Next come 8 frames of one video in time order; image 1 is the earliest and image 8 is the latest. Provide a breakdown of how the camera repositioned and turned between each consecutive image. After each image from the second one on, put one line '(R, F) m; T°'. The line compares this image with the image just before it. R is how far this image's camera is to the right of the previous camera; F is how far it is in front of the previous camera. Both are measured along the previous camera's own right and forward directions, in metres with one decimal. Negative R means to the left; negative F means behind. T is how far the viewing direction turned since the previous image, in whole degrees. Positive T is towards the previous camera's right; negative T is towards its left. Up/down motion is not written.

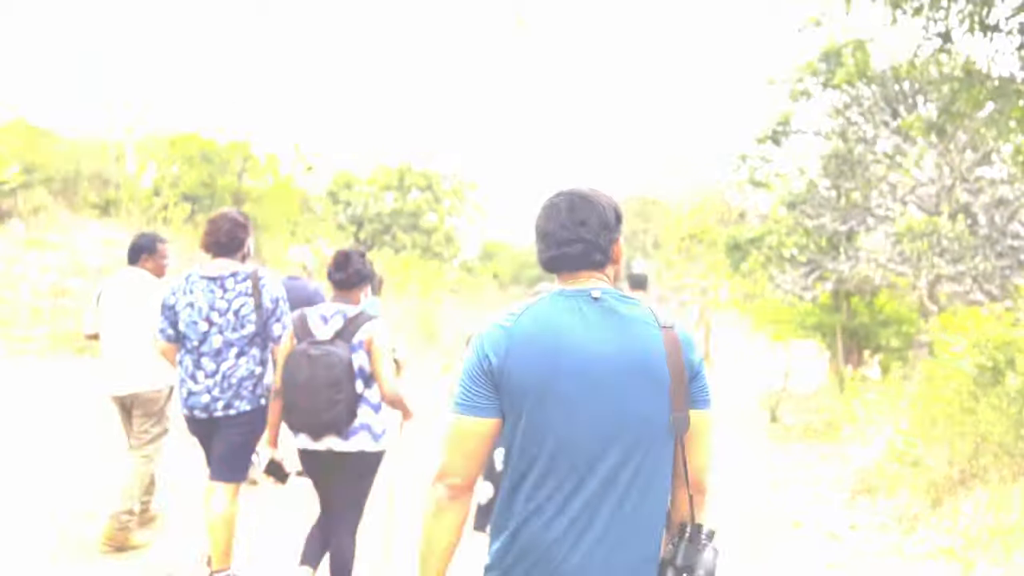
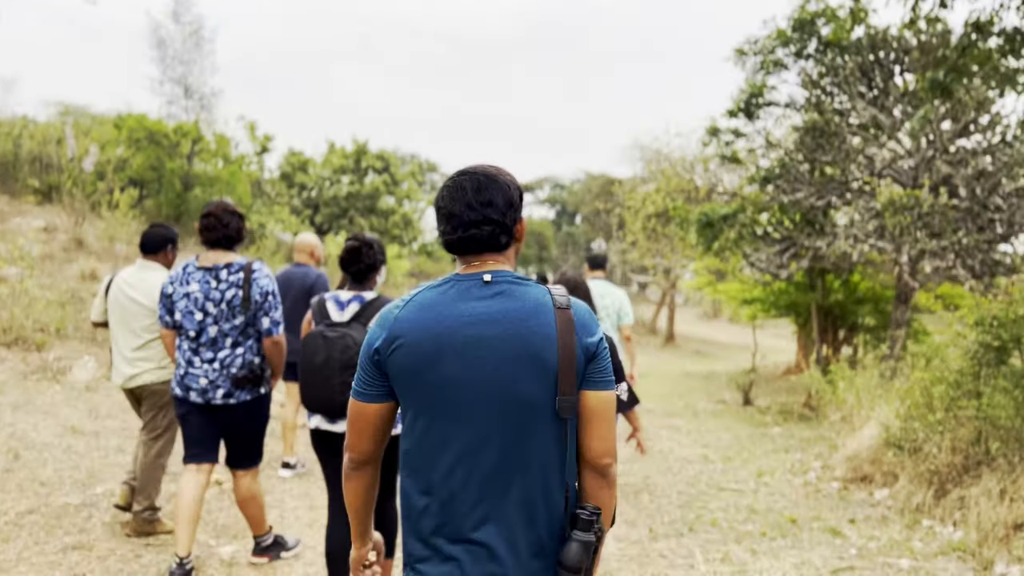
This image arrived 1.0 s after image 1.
(-0.1, +0.6) m; +3°
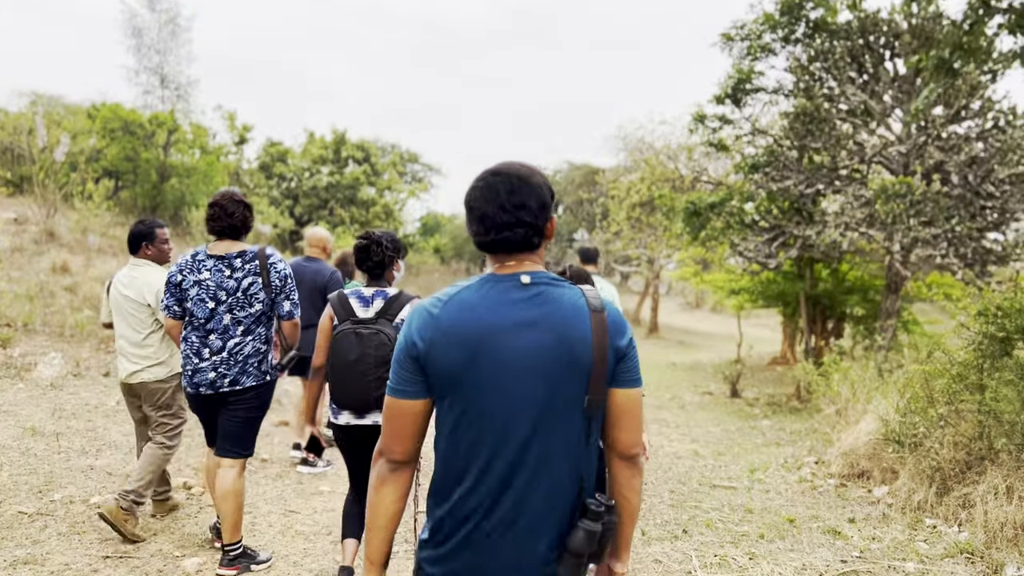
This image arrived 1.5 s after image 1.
(0.0, +0.3) m; +1°
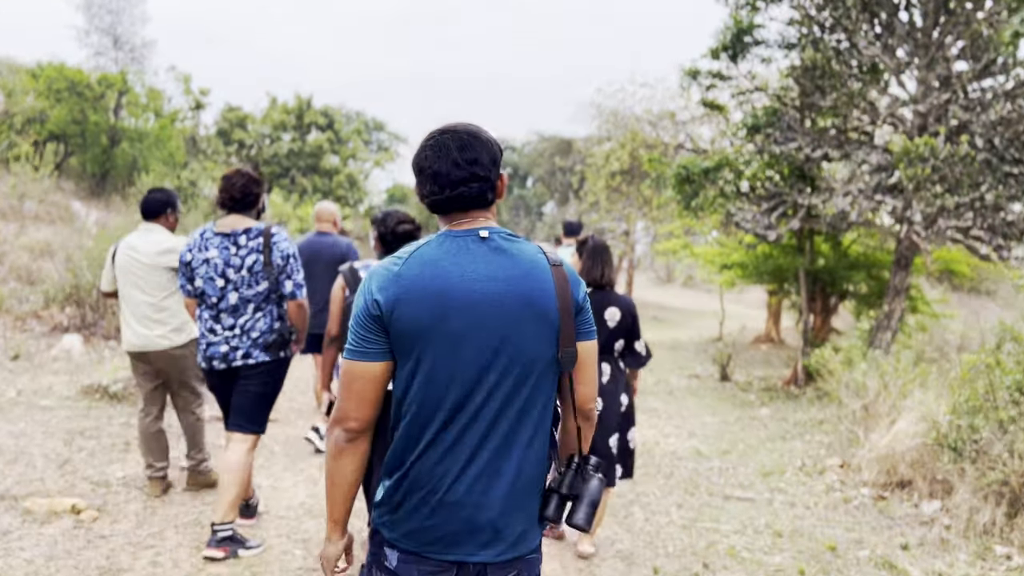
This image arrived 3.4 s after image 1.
(-0.1, +1.1) m; +2°
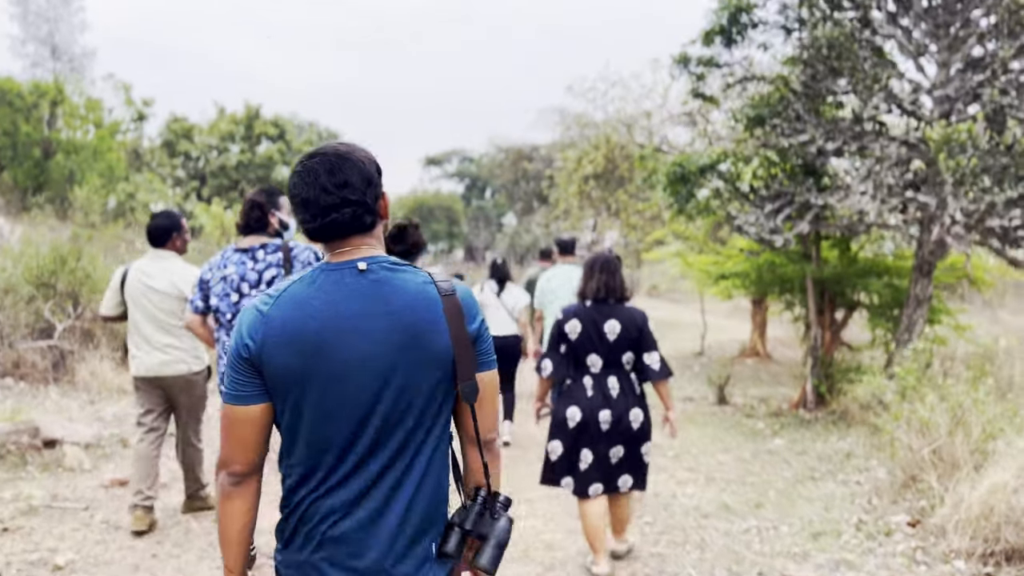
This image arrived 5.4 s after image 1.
(-0.1, +1.3) m; +3°
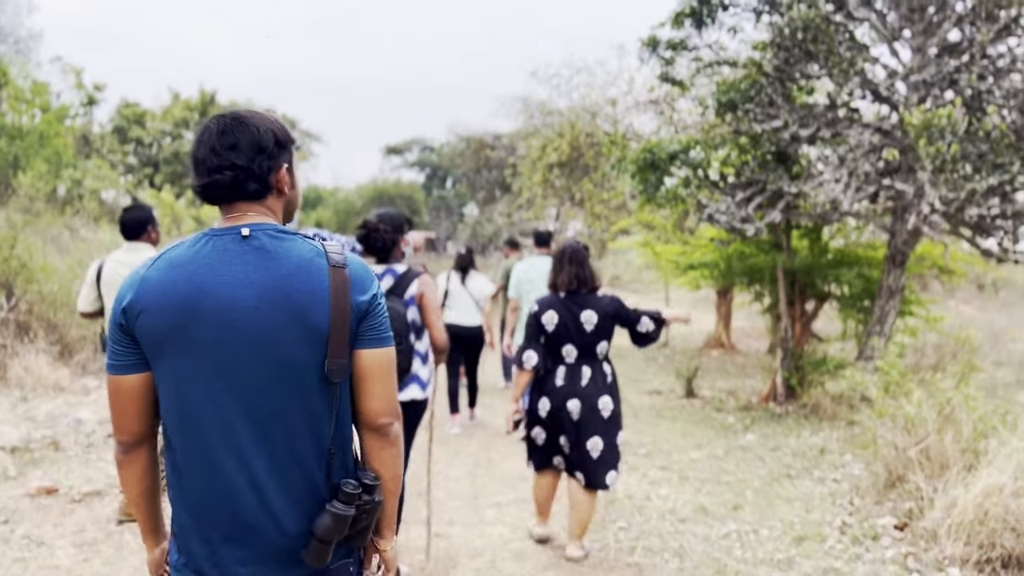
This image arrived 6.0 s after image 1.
(0.0, +0.4) m; +3°
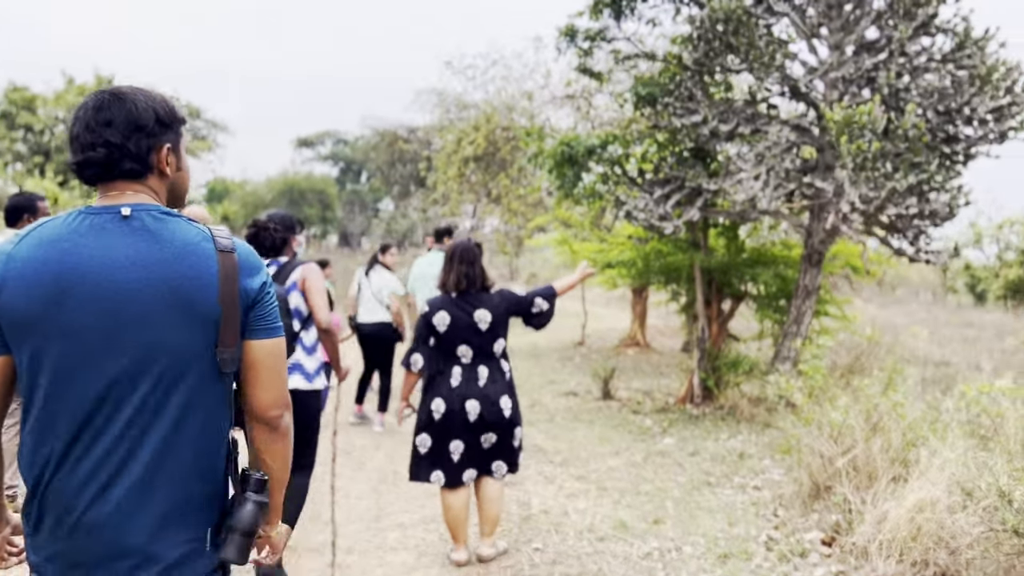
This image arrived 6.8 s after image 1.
(+0.1, +0.4) m; +6°
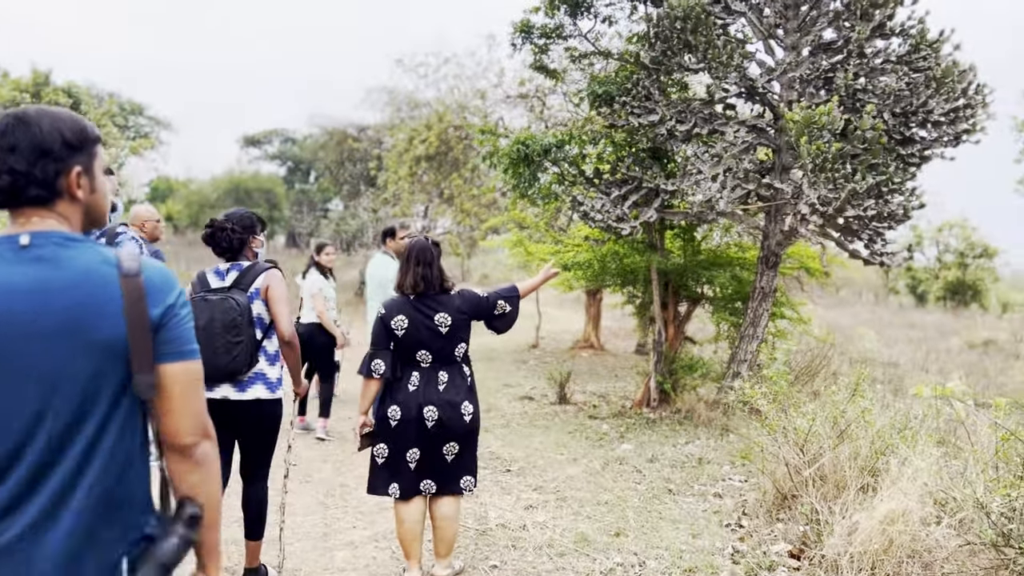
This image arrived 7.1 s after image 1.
(0.0, +0.2) m; +3°
